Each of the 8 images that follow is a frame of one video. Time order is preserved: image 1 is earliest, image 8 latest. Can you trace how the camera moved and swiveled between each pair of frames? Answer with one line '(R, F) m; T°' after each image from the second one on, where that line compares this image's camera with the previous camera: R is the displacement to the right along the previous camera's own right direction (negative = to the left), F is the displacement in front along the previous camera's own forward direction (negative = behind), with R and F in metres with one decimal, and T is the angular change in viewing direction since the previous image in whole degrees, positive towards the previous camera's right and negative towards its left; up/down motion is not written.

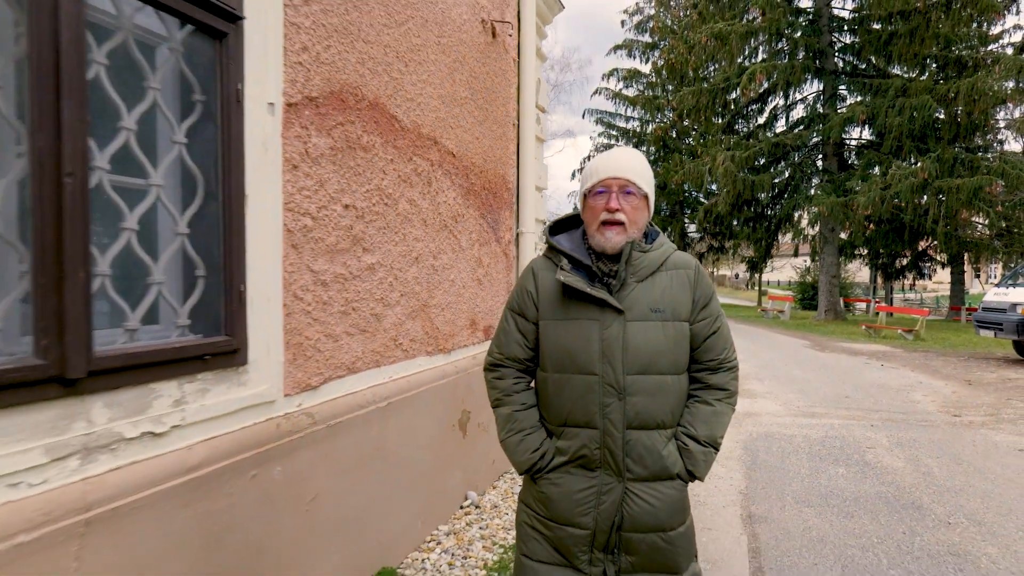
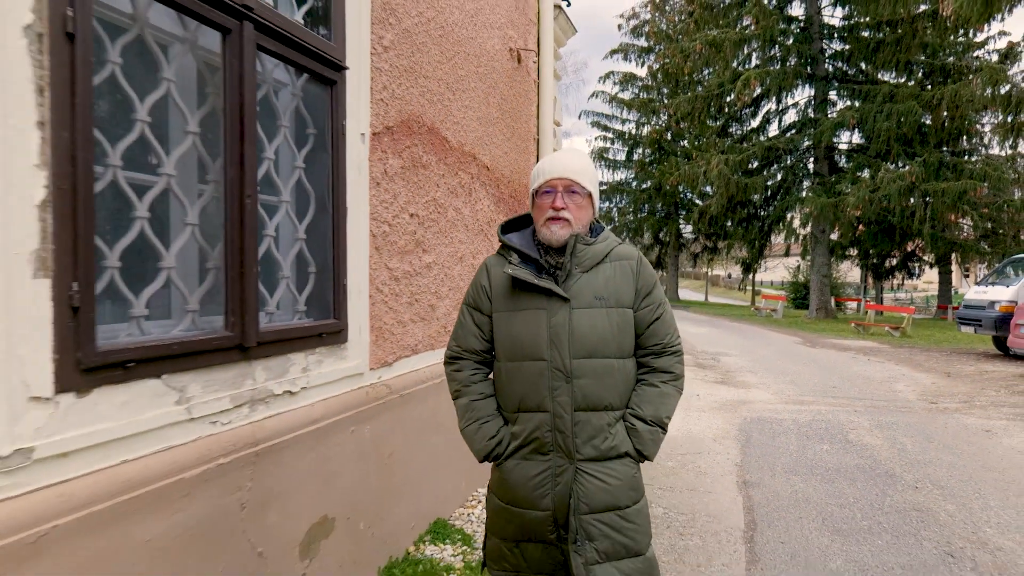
(-0.2, -0.6) m; +1°
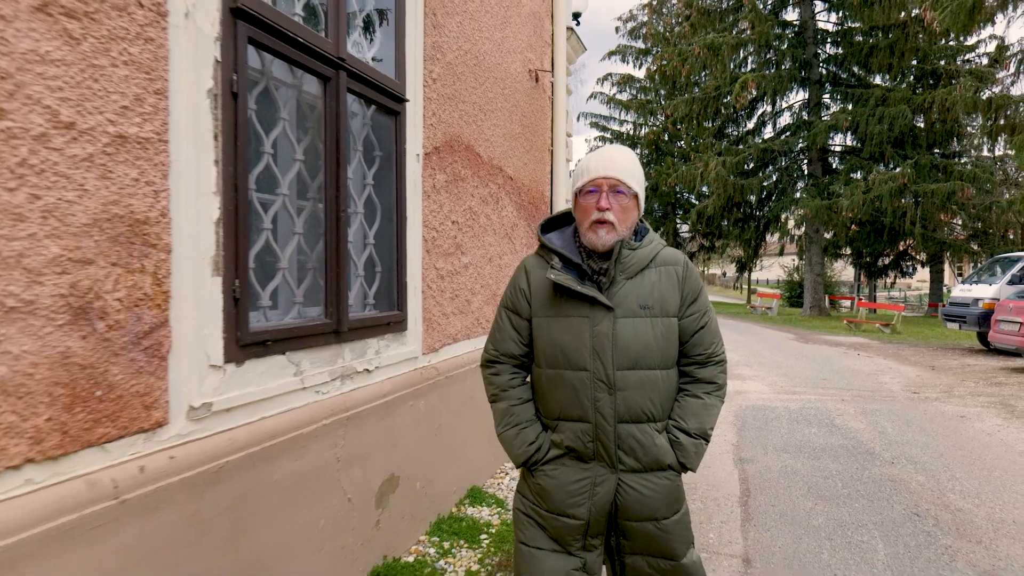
(-0.2, -0.5) m; 0°
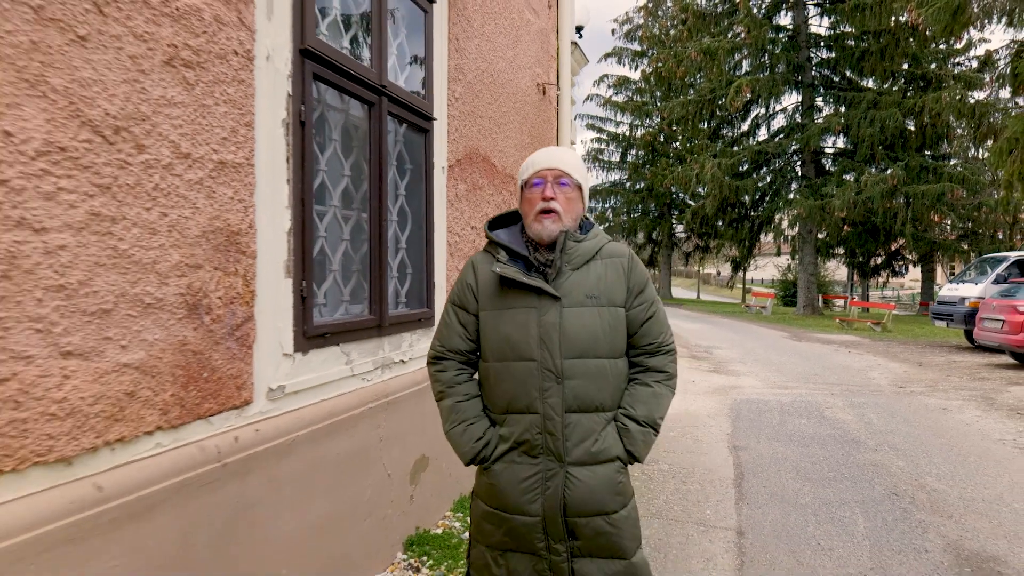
(-0.1, -0.4) m; 0°
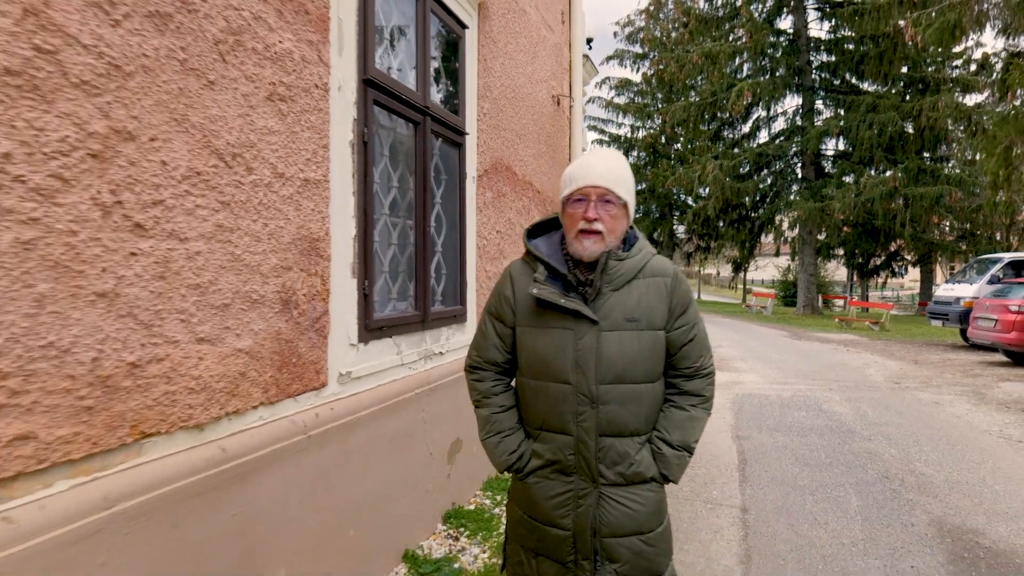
(-0.2, -0.4) m; 0°
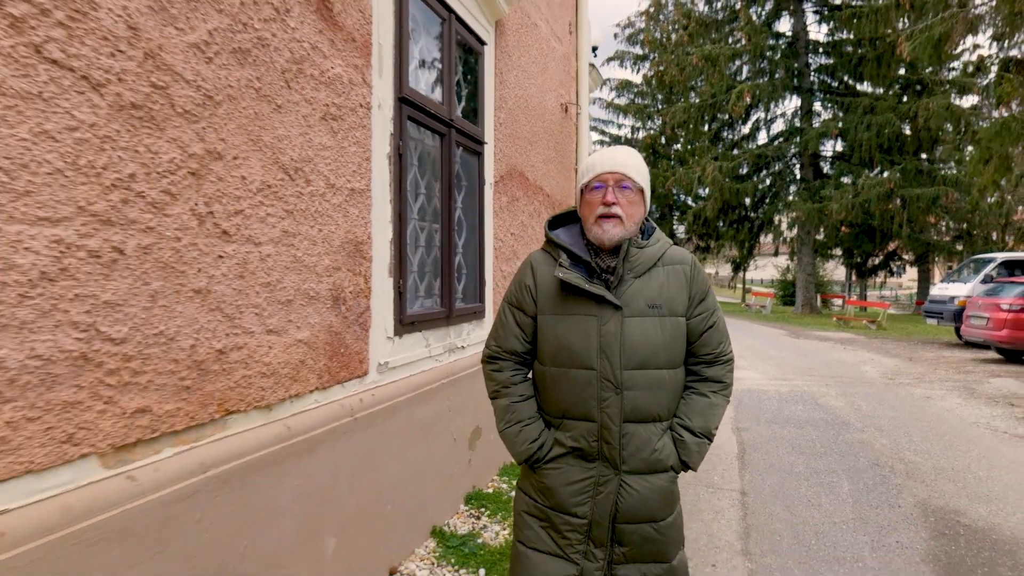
(-0.1, -0.3) m; 0°
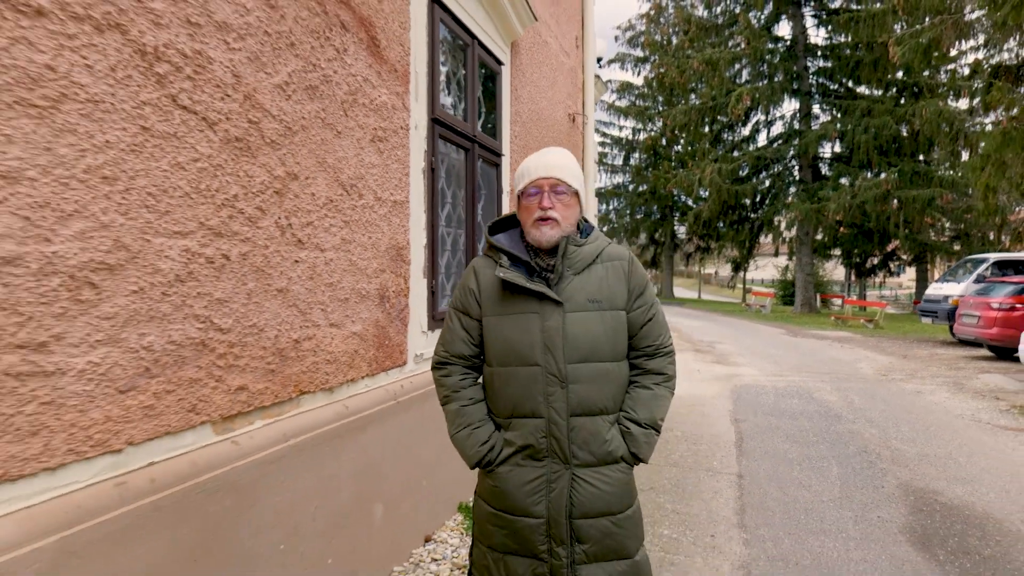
(-0.1, -0.4) m; 0°
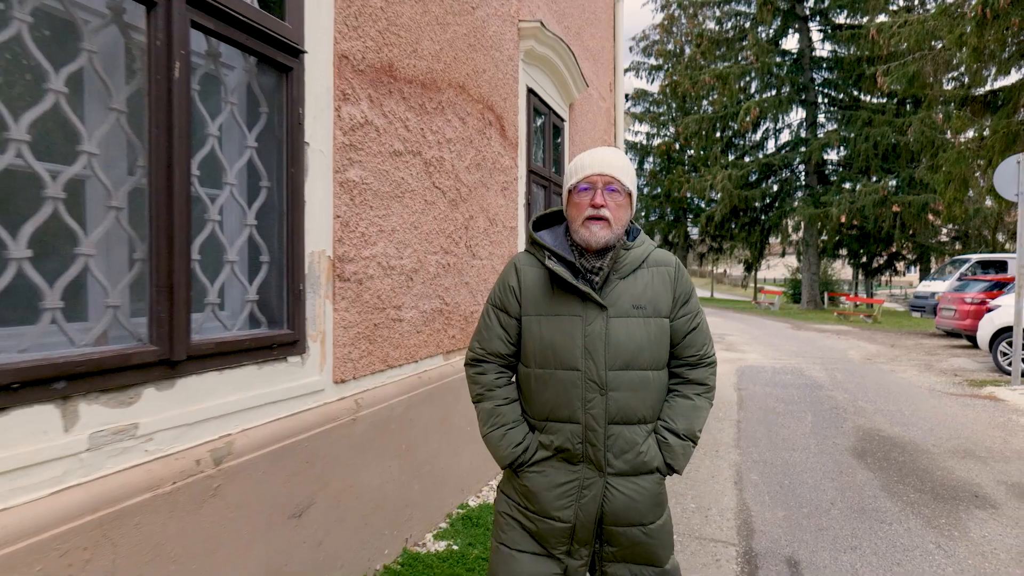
(-0.5, -1.7) m; -1°
